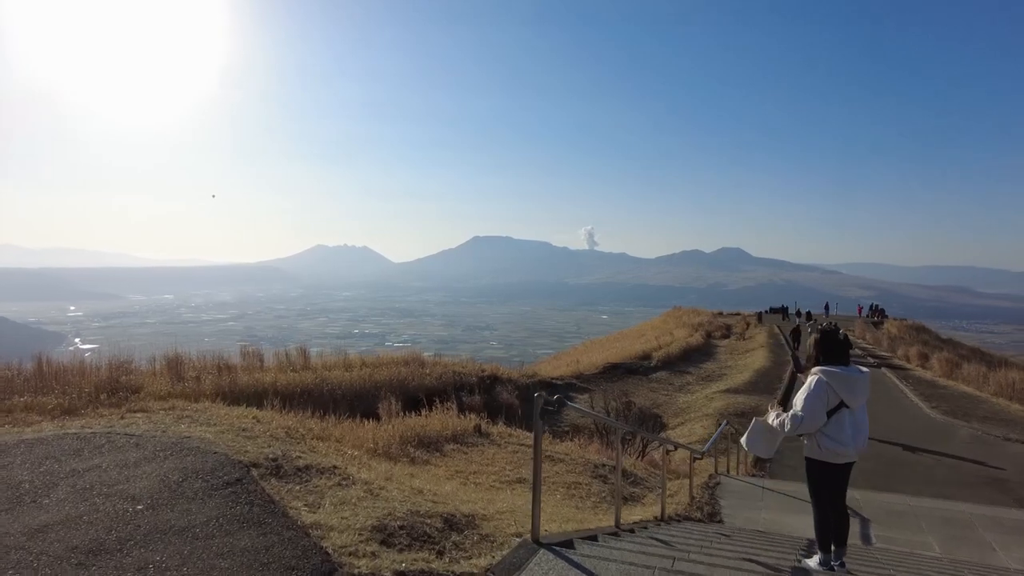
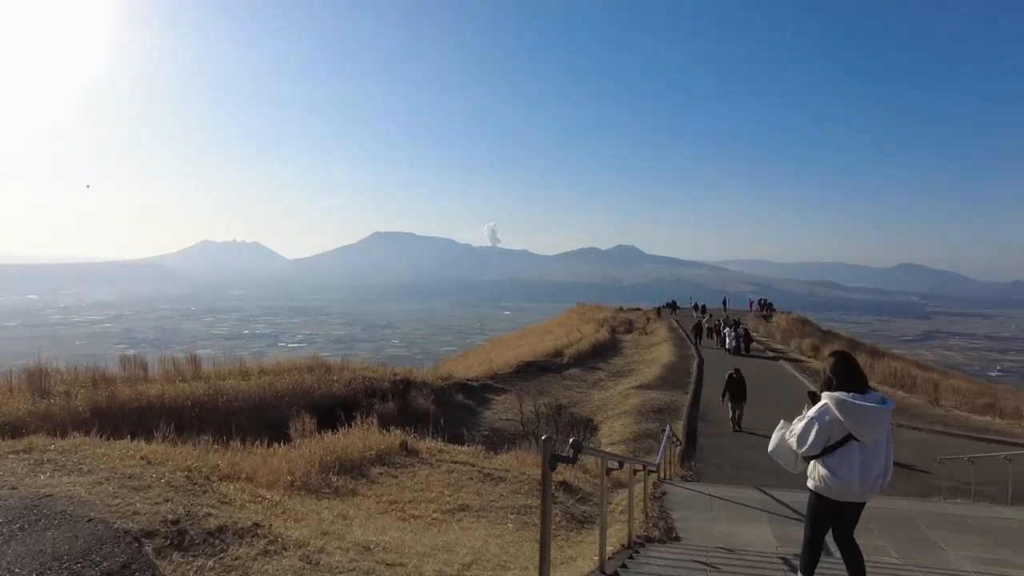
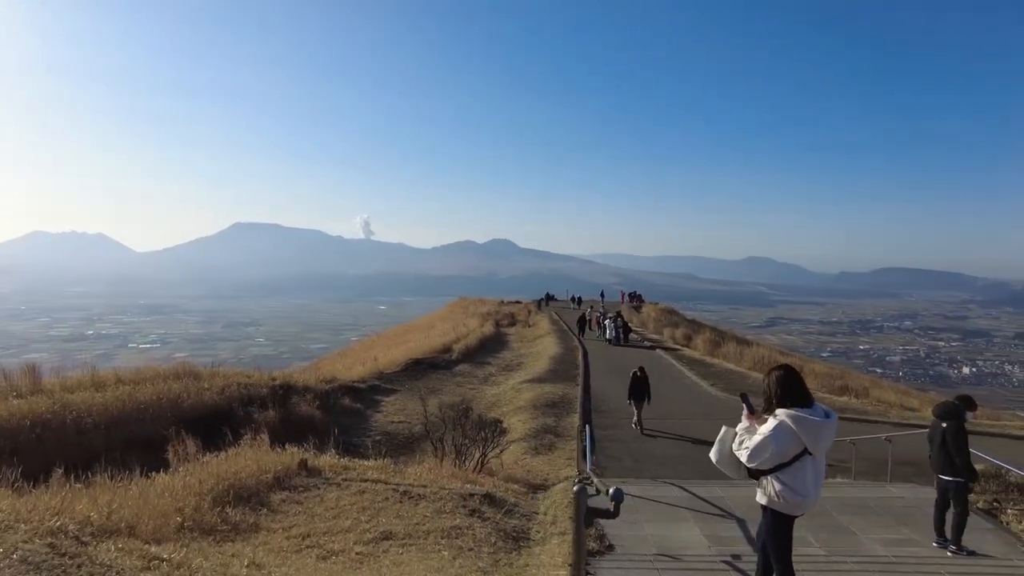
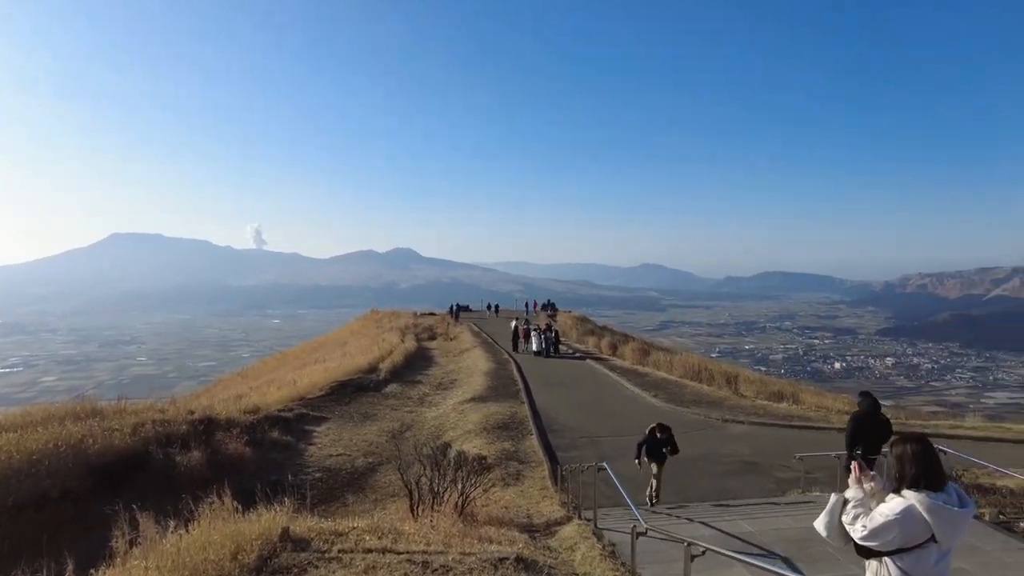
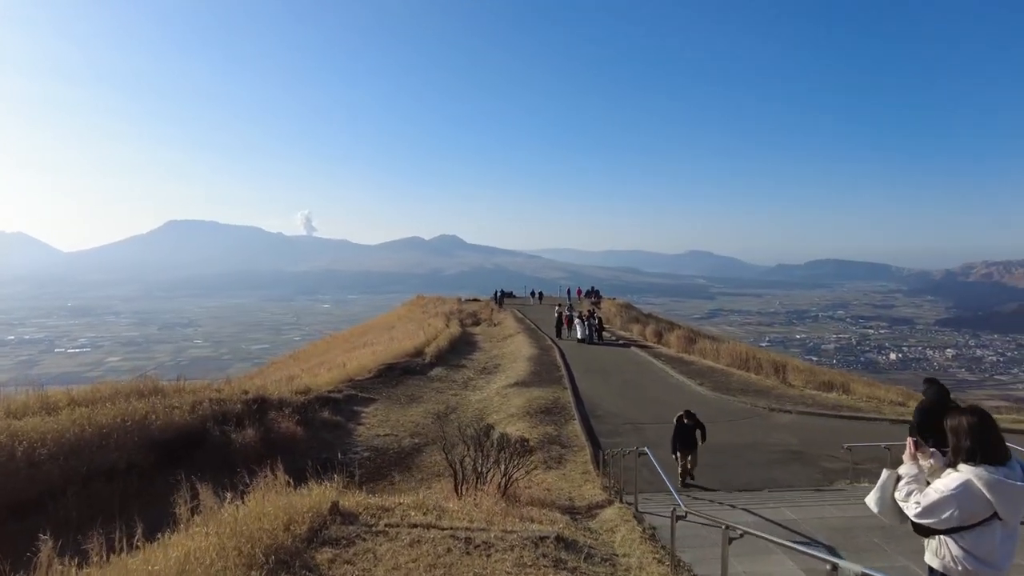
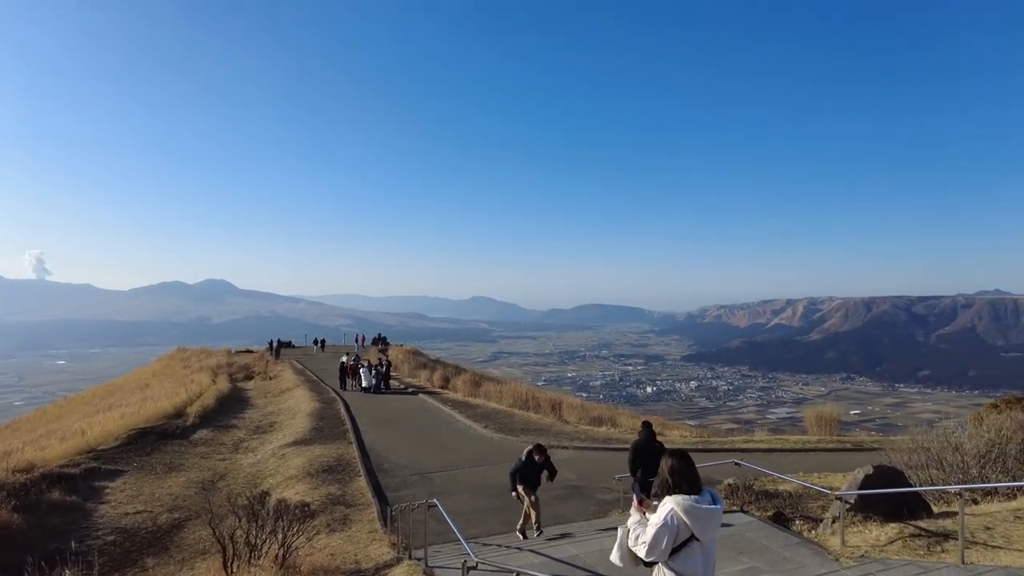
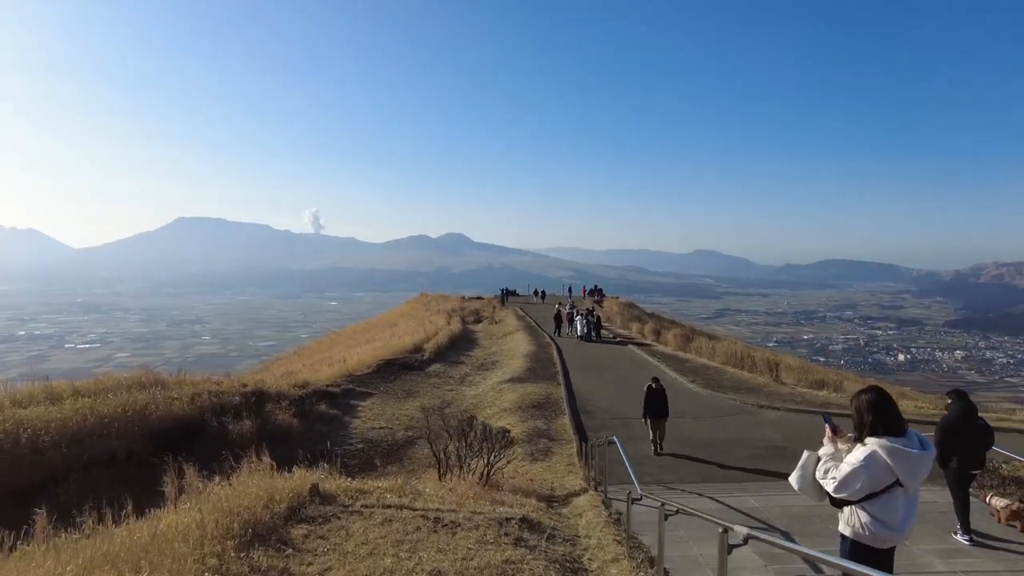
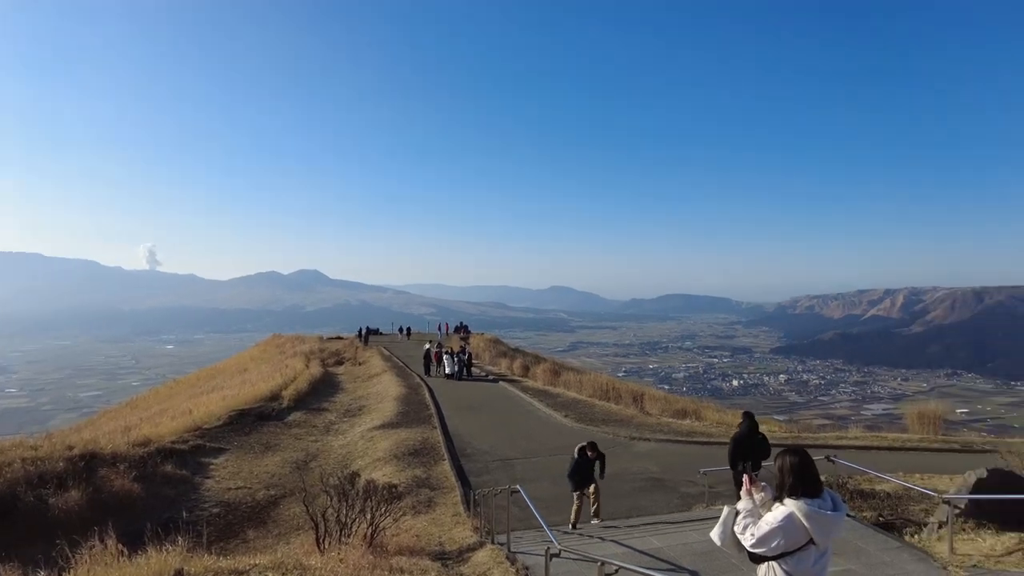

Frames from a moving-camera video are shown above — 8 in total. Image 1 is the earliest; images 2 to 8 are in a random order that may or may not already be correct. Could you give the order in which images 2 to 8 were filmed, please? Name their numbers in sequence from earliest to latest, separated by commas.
2, 3, 7, 5, 4, 8, 6
